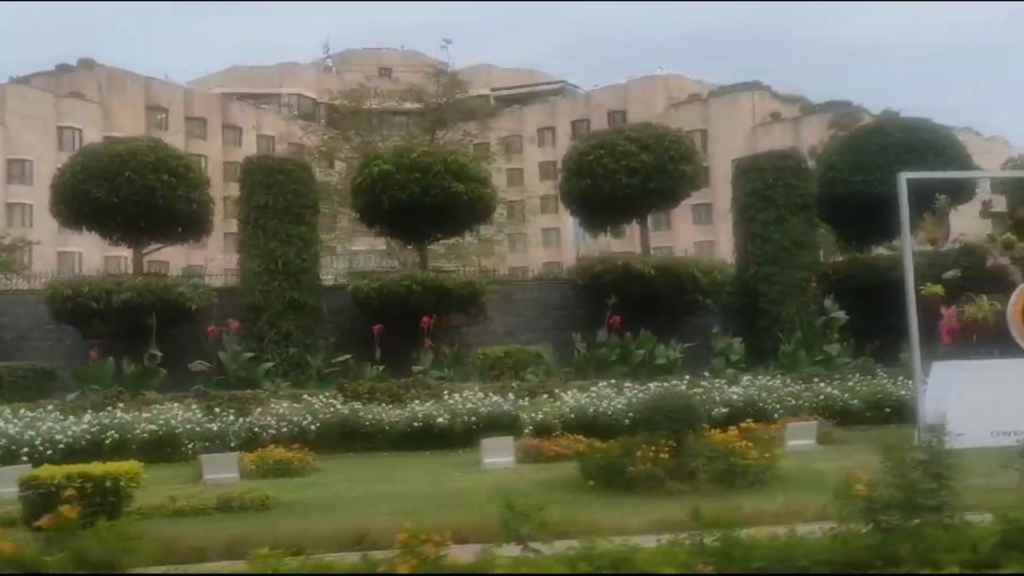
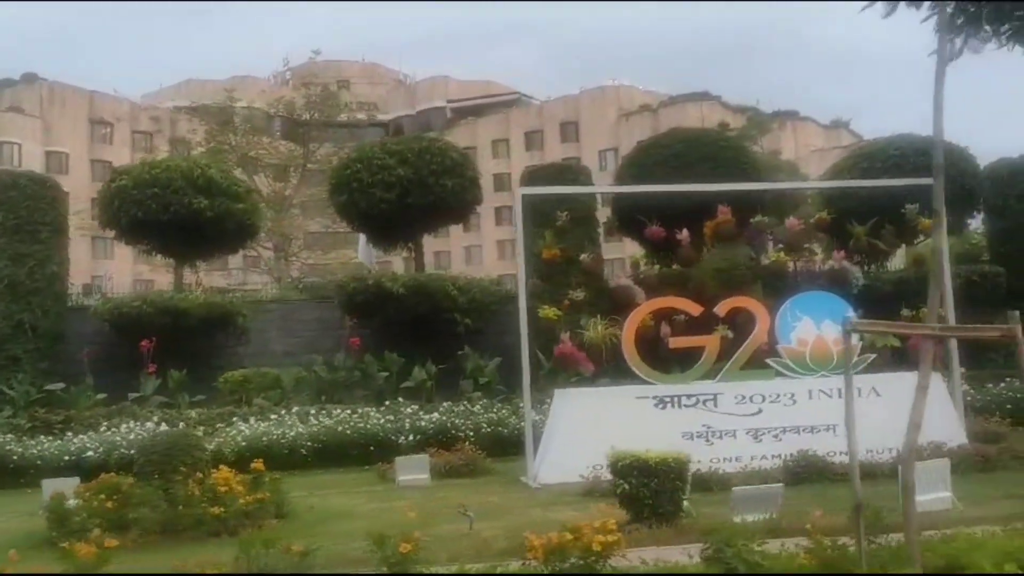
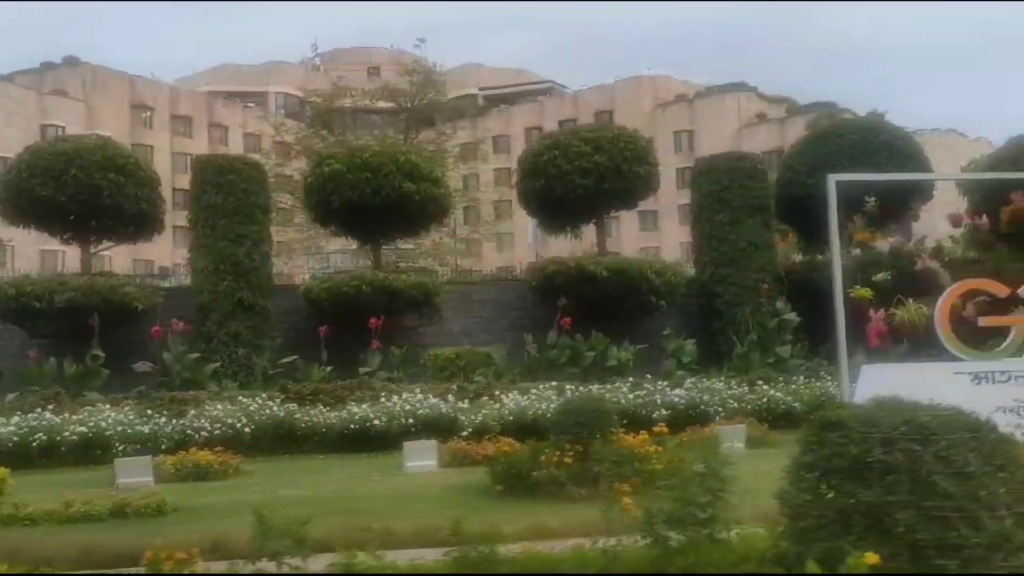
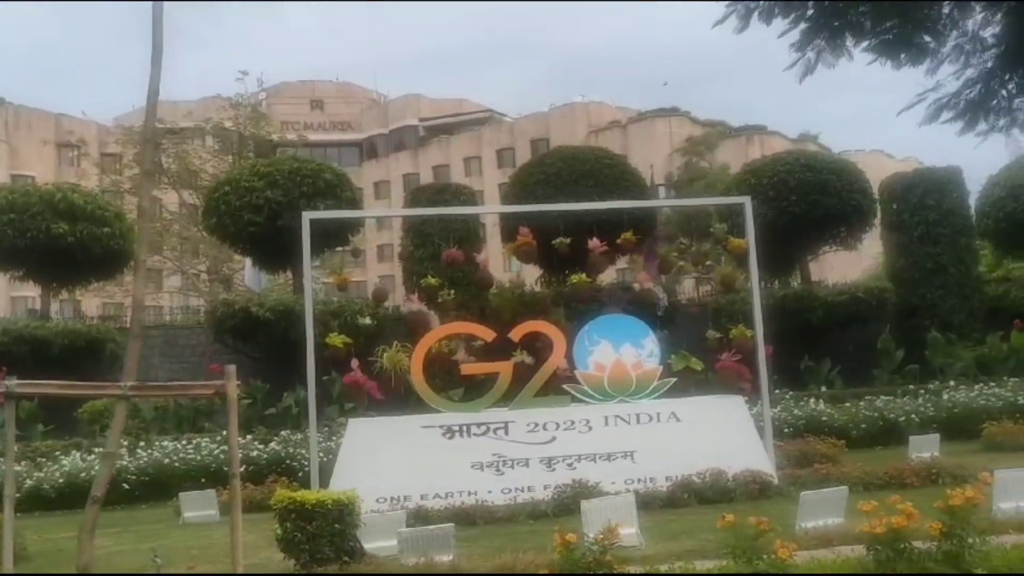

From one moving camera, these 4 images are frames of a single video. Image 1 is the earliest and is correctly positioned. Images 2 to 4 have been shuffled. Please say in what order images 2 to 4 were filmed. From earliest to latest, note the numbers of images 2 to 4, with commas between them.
3, 2, 4
